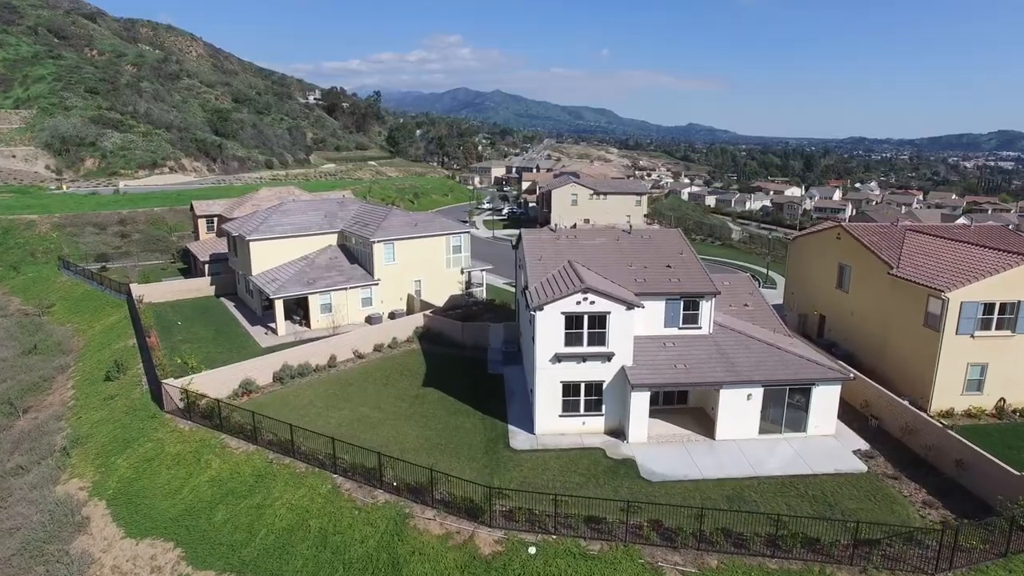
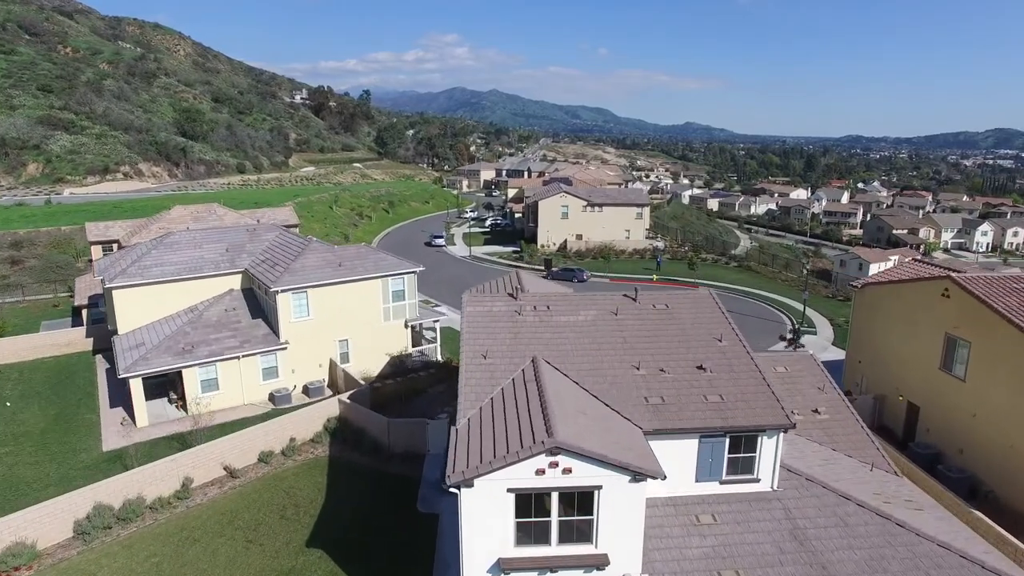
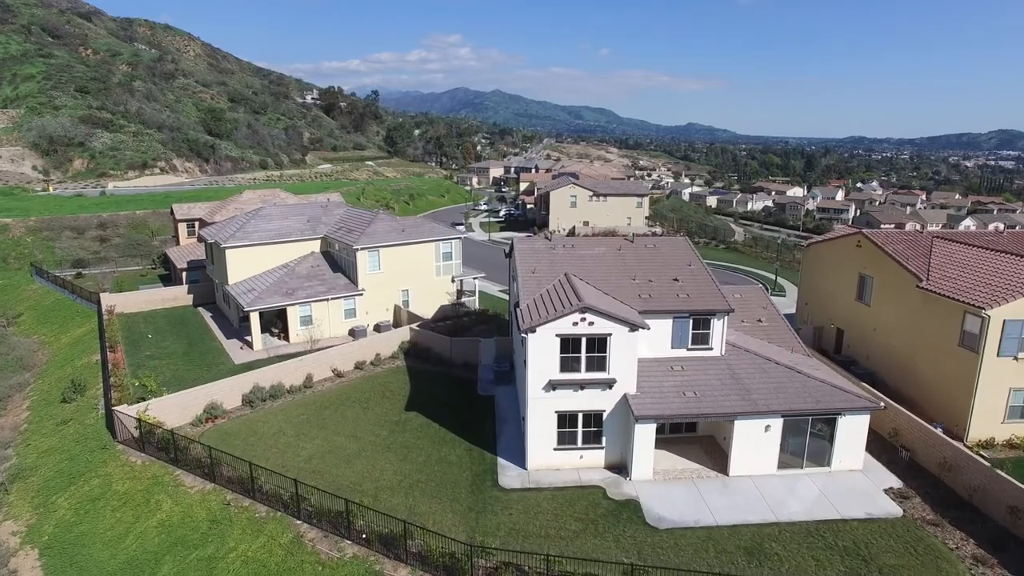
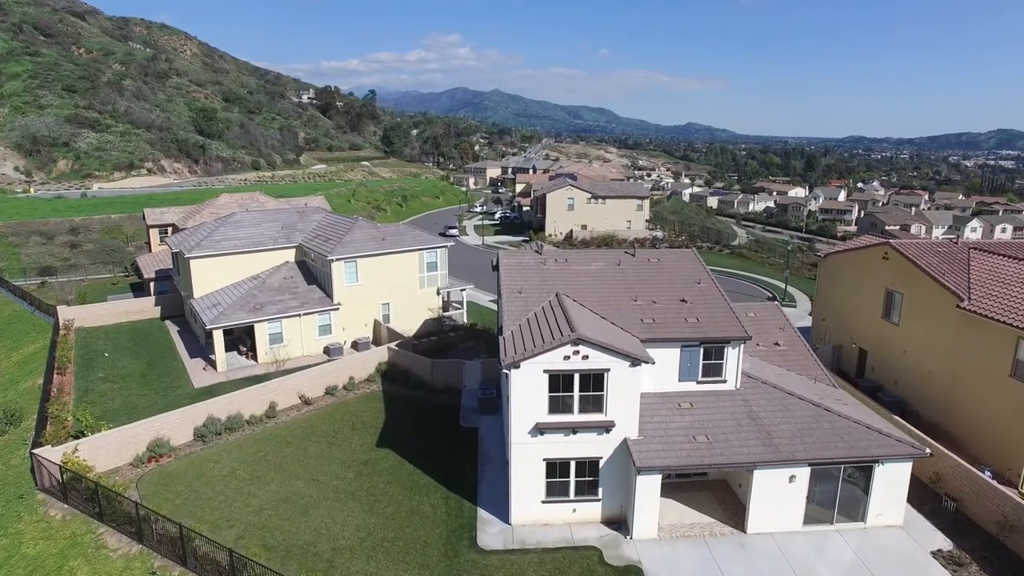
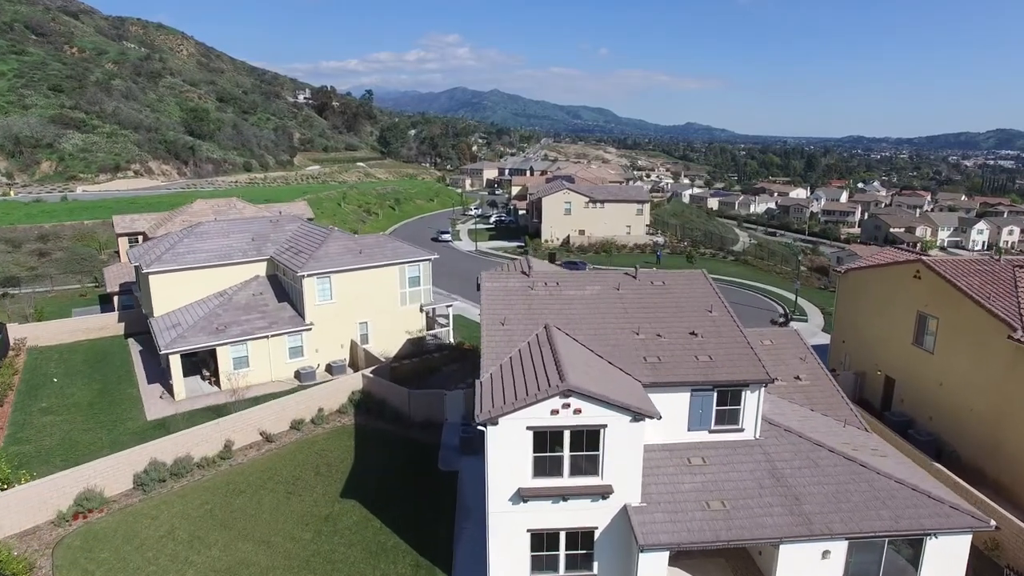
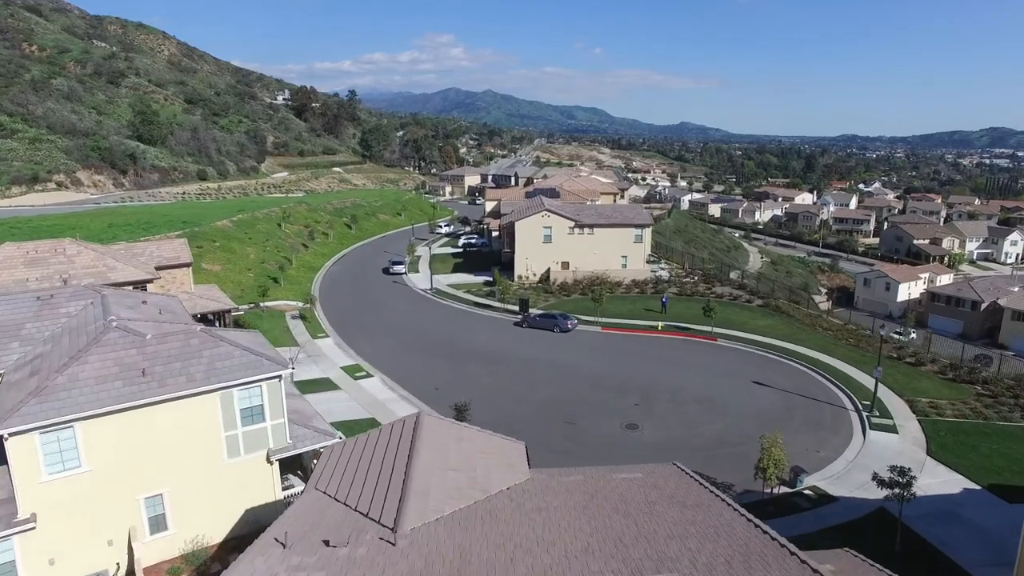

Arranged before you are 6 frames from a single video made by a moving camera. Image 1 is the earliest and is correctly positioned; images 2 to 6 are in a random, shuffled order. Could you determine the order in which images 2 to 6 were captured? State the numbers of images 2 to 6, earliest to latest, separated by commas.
3, 4, 5, 2, 6
